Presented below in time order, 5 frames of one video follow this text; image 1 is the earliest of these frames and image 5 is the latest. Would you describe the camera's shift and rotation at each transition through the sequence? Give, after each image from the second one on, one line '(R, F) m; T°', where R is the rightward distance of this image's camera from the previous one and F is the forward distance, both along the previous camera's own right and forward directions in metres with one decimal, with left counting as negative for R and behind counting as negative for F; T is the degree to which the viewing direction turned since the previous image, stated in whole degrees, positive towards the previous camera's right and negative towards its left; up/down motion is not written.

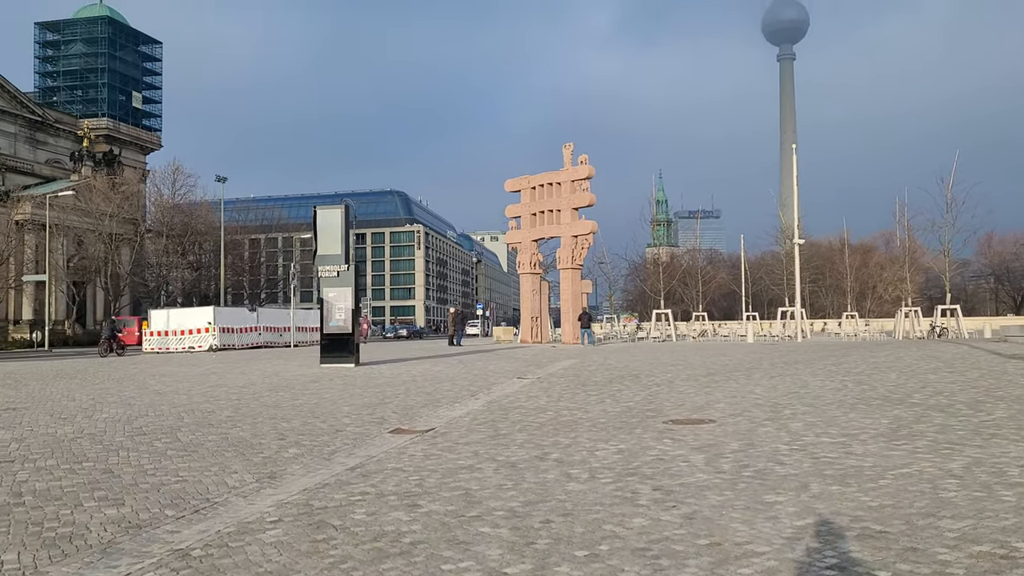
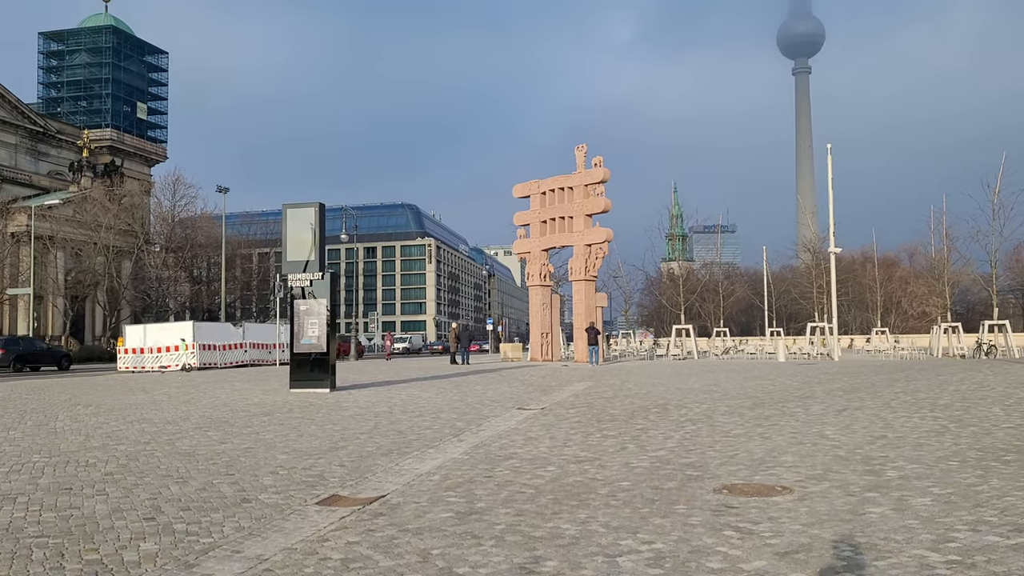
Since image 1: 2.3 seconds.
(+0.3, +3.5) m; -1°
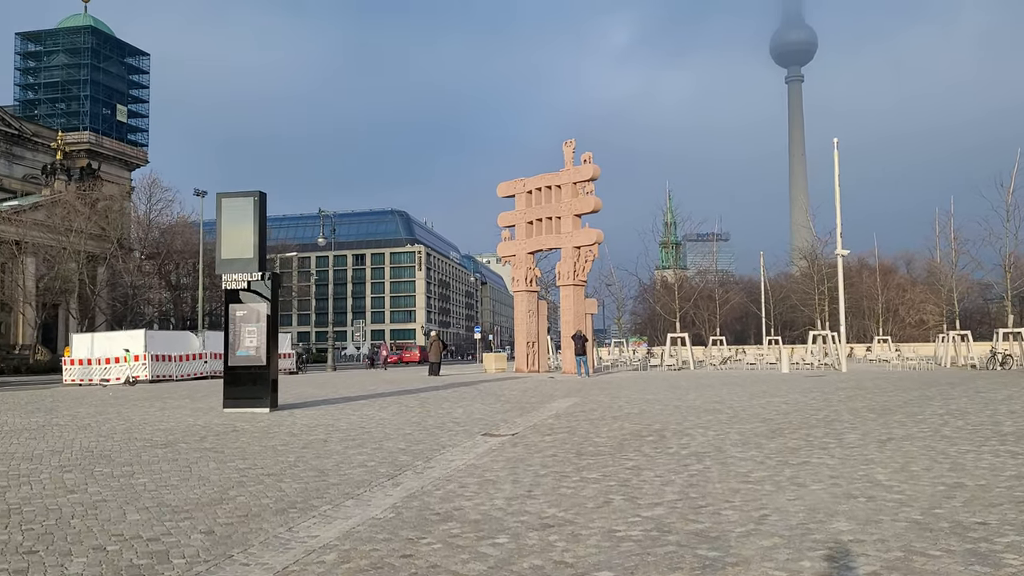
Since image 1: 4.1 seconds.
(+0.5, +2.8) m; 0°
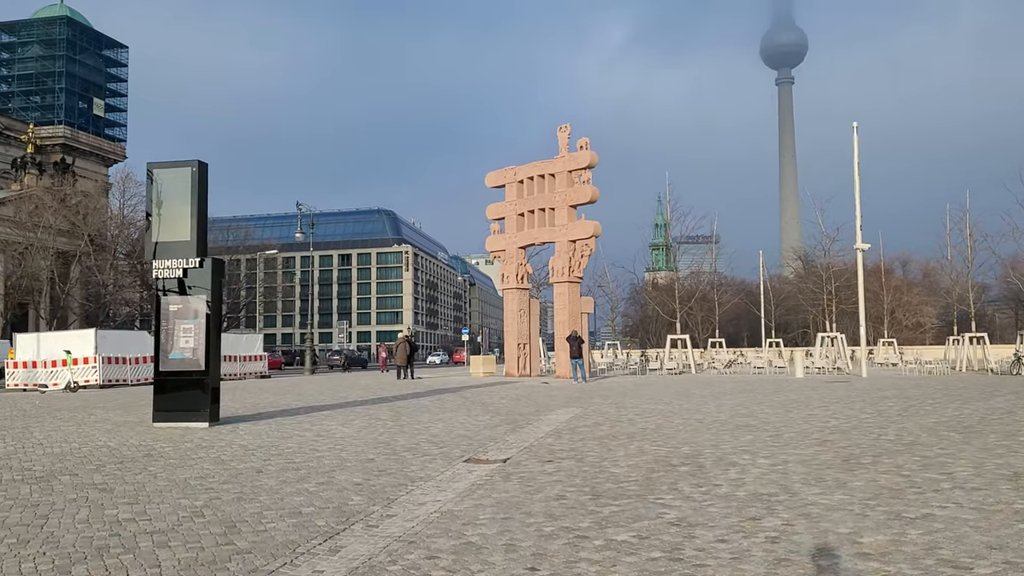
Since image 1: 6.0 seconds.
(0.0, +2.9) m; +1°
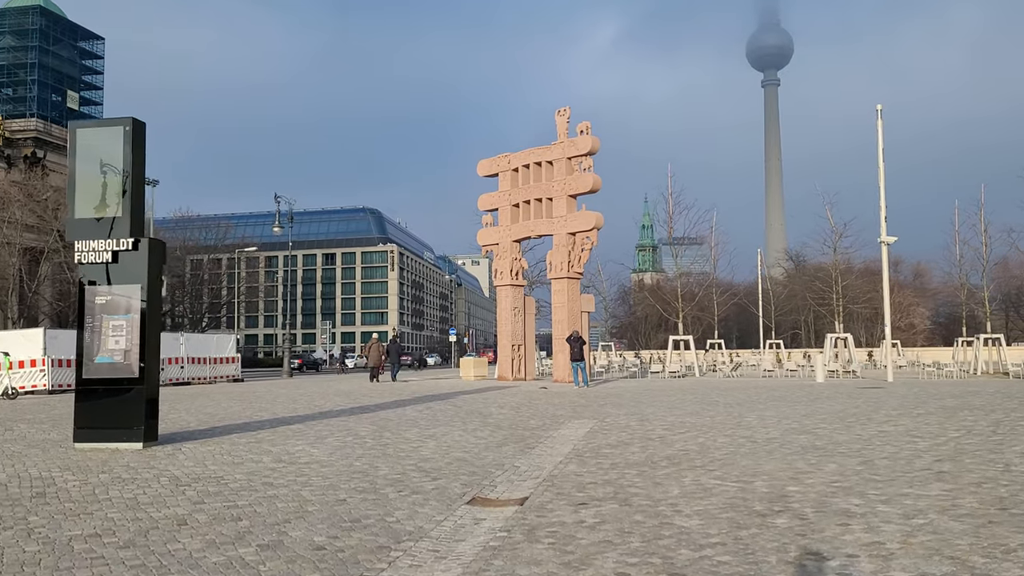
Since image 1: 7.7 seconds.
(-0.3, +2.7) m; +1°
